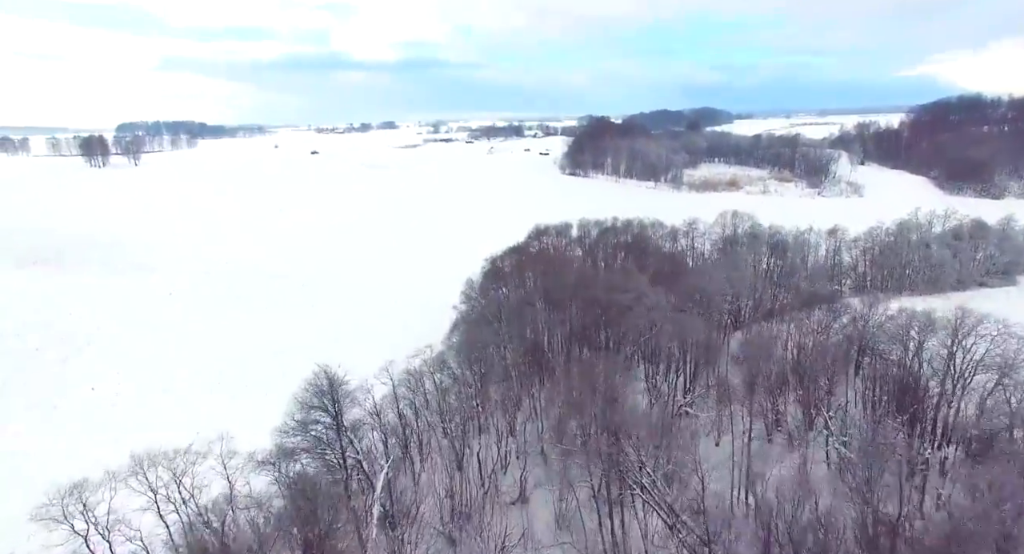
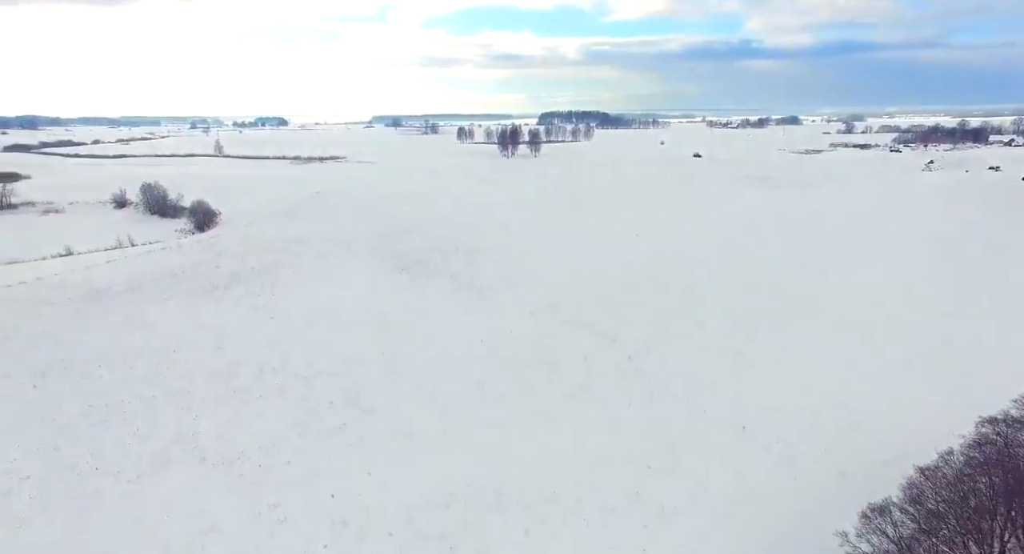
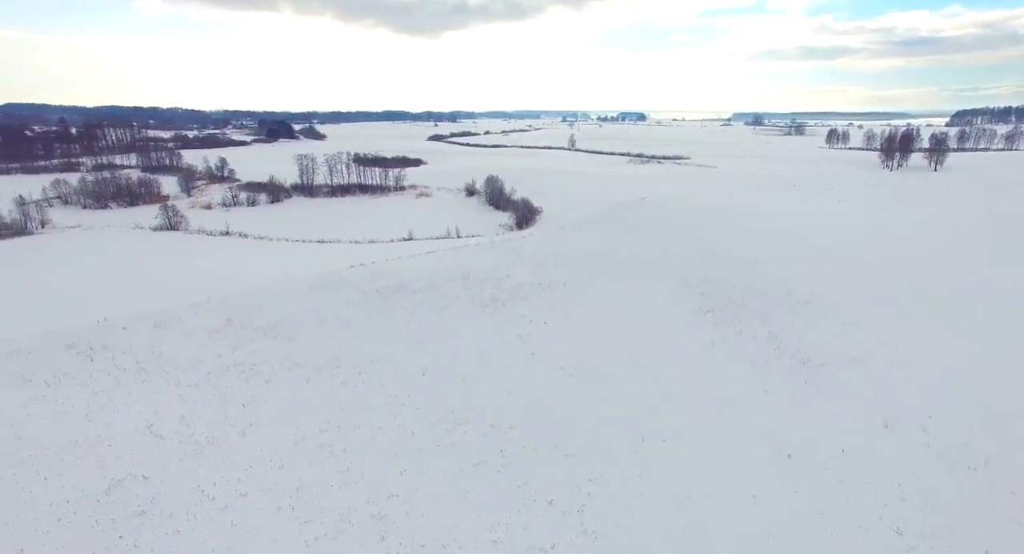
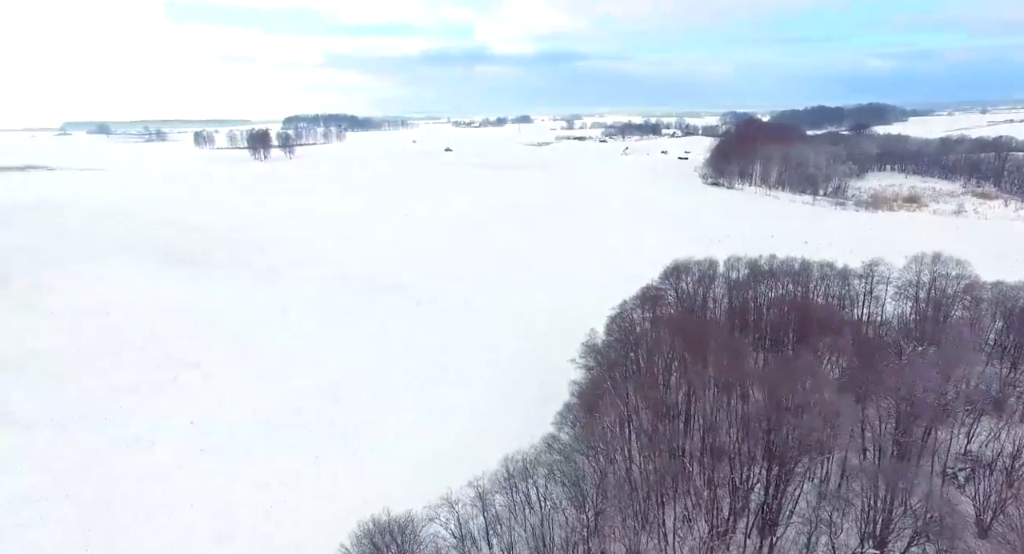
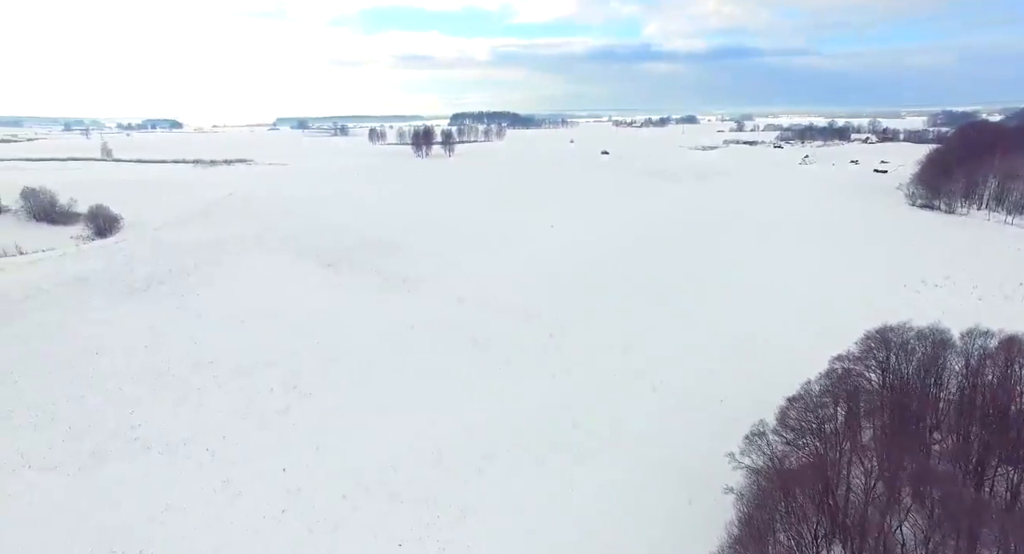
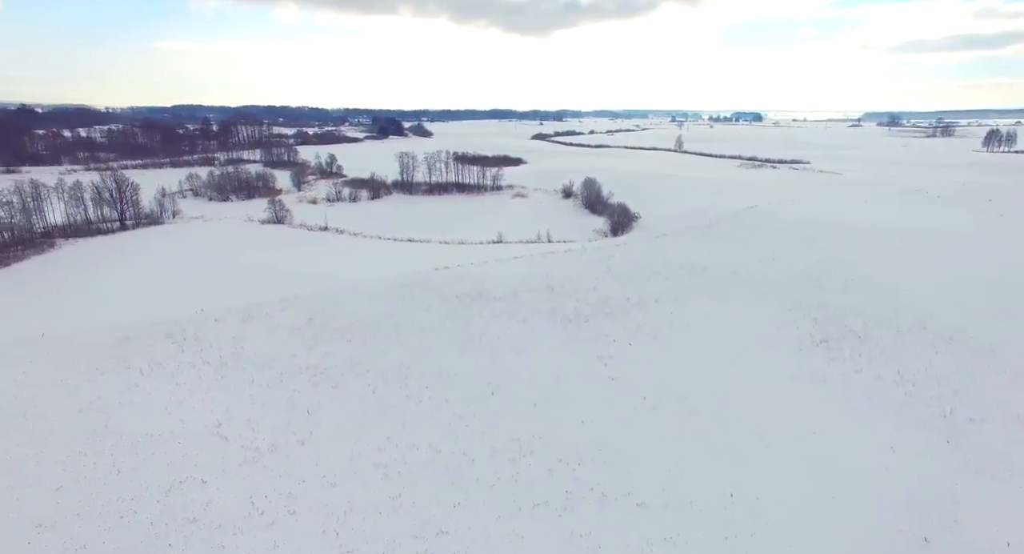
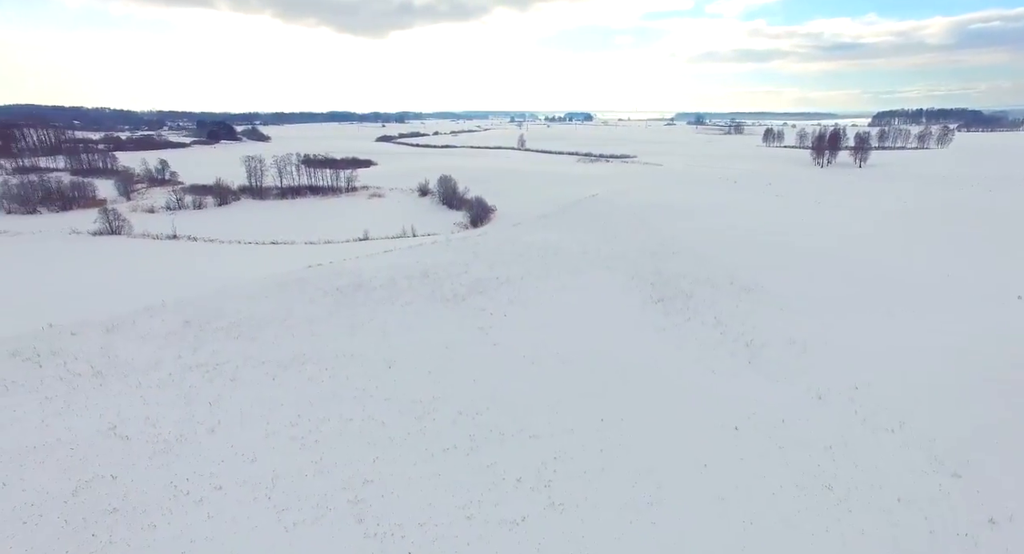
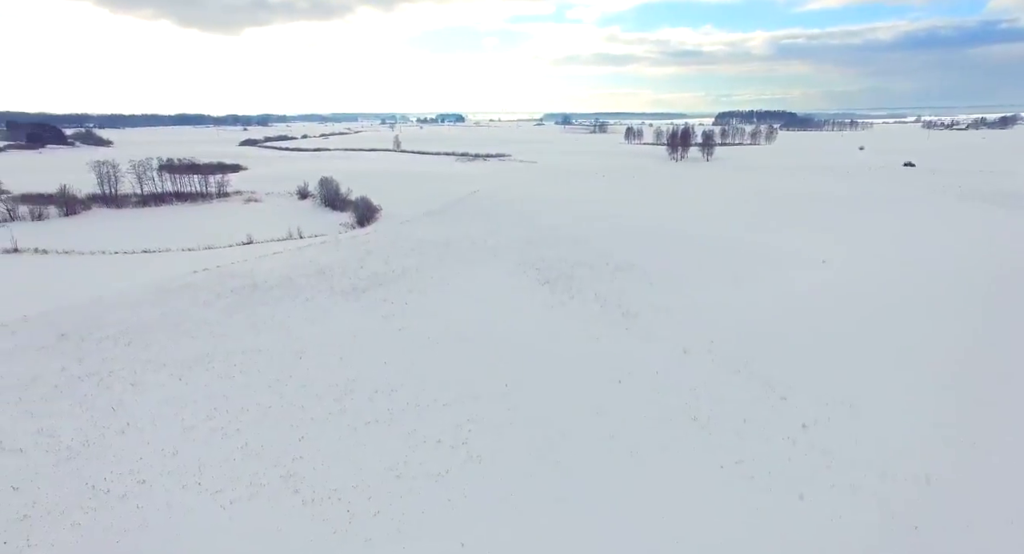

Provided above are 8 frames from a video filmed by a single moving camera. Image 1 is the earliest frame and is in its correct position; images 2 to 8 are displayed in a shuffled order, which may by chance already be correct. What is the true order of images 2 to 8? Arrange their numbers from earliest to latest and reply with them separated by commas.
4, 5, 2, 8, 7, 3, 6
